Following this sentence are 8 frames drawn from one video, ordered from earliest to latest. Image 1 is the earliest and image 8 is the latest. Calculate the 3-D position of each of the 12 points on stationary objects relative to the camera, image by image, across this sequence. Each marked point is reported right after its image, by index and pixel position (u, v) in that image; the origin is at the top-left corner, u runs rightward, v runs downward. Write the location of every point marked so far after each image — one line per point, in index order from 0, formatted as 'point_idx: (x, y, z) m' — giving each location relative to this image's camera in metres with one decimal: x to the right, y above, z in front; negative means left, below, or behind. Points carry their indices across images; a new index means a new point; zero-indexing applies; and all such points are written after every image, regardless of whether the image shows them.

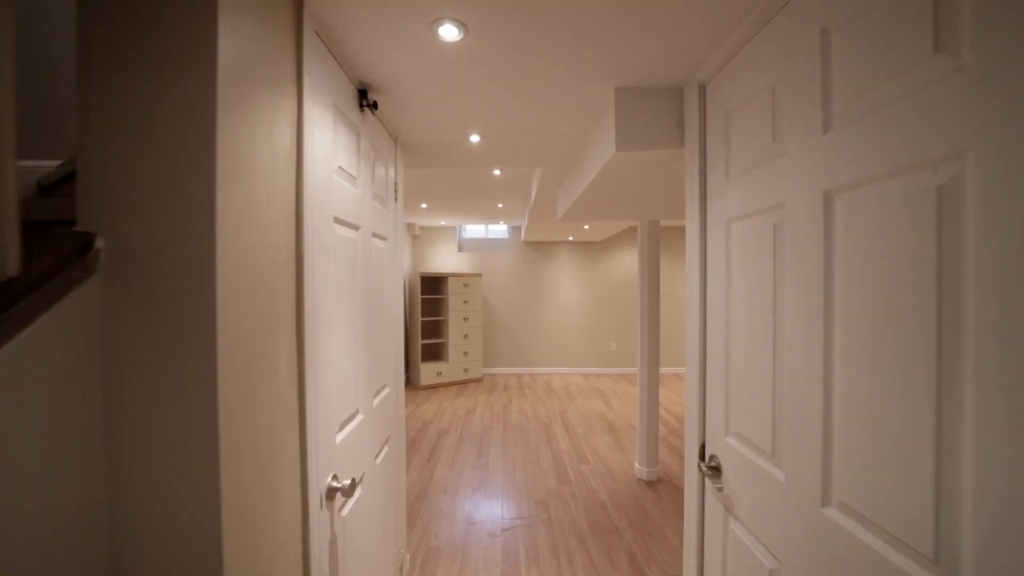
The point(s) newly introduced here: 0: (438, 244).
0: (-1.1, +0.6, +5.9) m
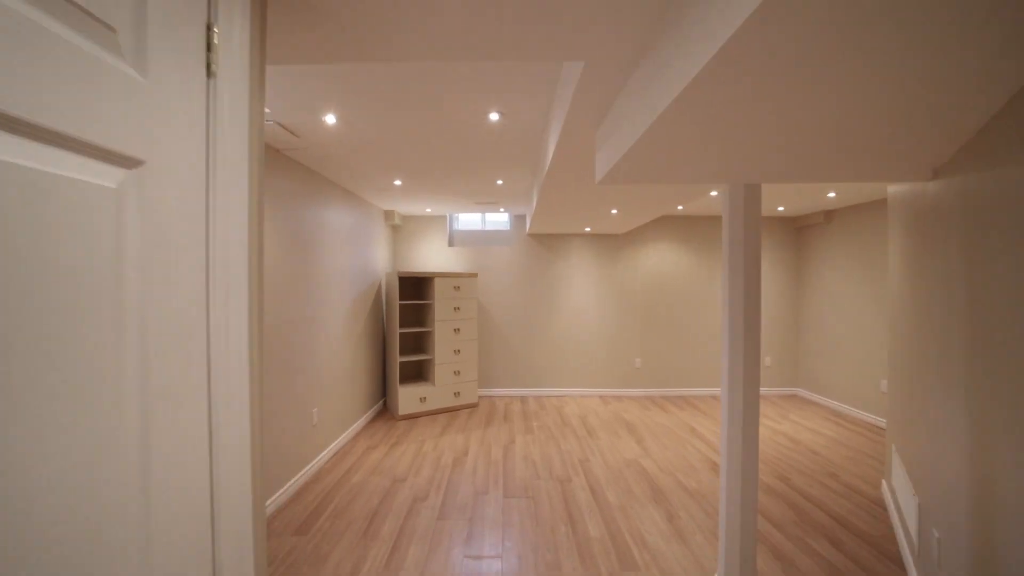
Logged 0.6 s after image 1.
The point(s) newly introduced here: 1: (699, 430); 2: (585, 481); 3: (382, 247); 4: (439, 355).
0: (-1.1, +0.6, +4.9) m
1: (+1.7, -1.3, +3.7) m
2: (+0.5, -1.3, +2.7) m
3: (-1.4, +0.5, +4.5) m
4: (-0.8, -0.7, +4.2) m
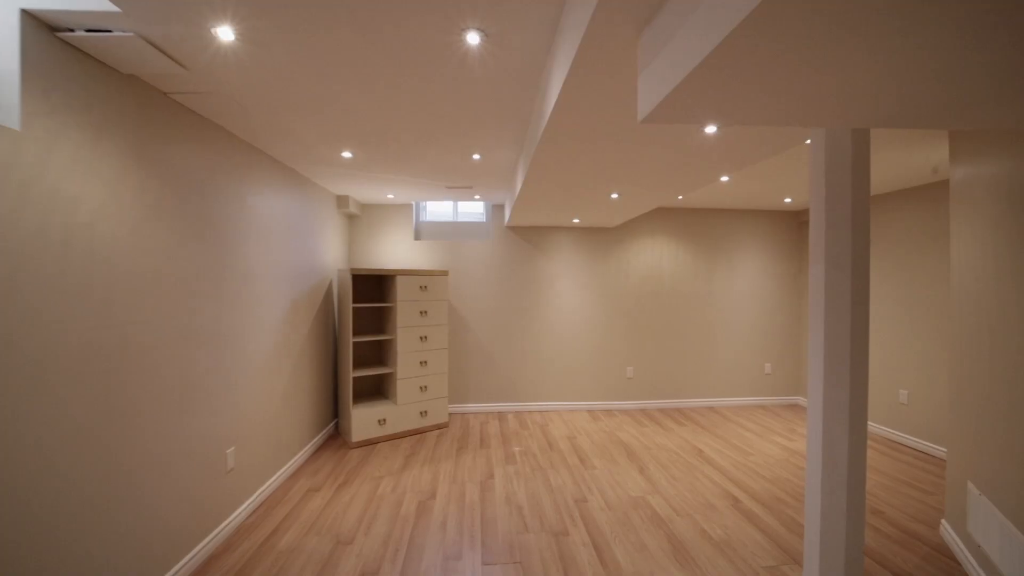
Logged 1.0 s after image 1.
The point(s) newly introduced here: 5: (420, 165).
0: (-1.3, +0.6, +4.2) m
1: (+1.5, -1.3, +3.2) m
2: (+0.4, -1.3, +2.2) m
3: (-1.6, +0.5, +3.8) m
4: (-1.0, -0.7, +3.5) m
5: (-0.7, +0.9, +3.0) m
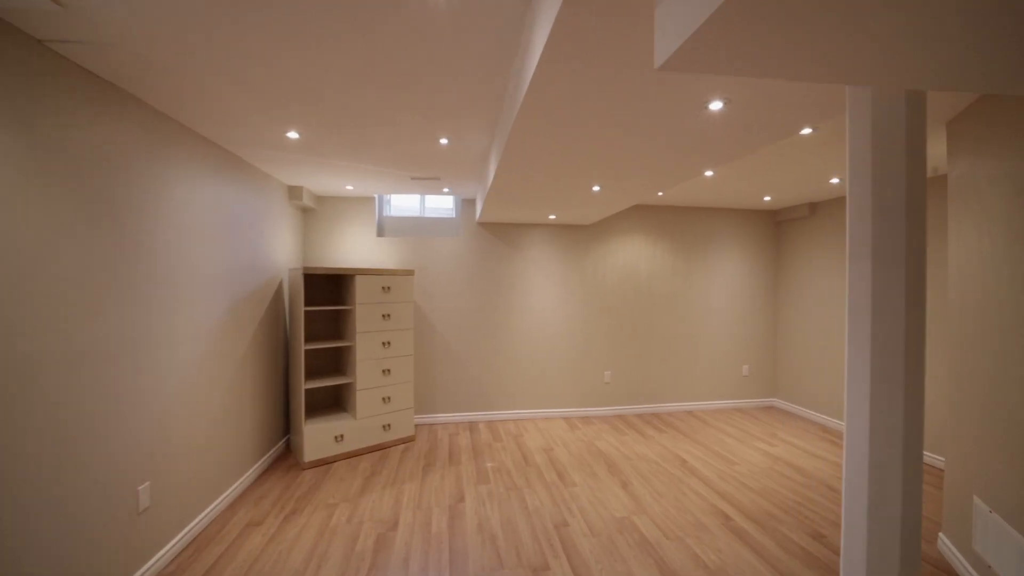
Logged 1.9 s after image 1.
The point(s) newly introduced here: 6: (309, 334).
0: (-1.6, +0.6, +3.8) m
1: (+1.3, -1.3, +3.0) m
2: (+0.3, -1.3, +1.9) m
3: (-1.9, +0.4, +3.4) m
4: (-1.2, -0.7, +3.2) m
5: (-0.9, +0.9, +2.7) m
6: (-1.7, -0.4, +3.5) m
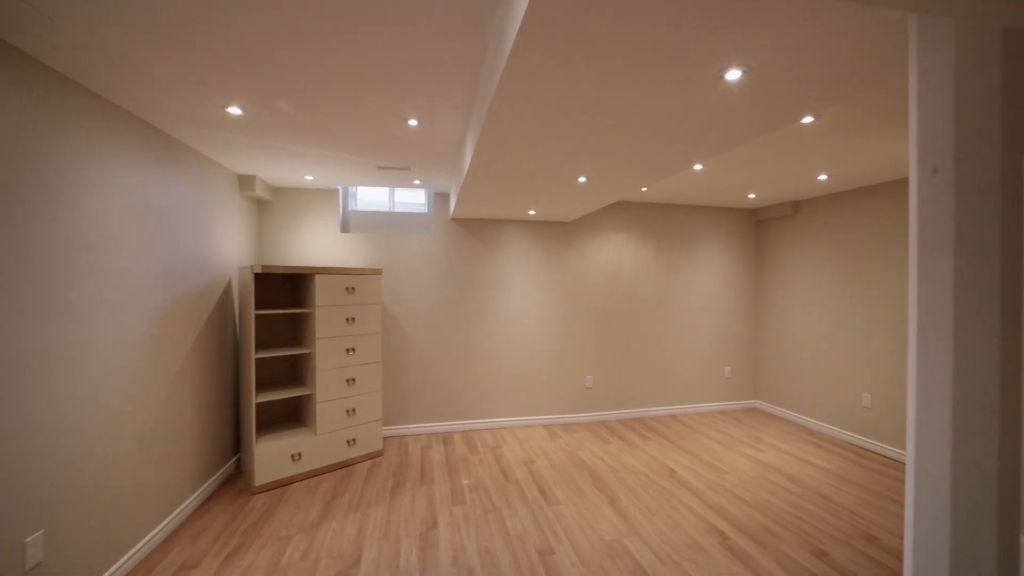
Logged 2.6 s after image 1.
0: (-1.8, +0.6, +3.5) m
1: (+1.1, -1.3, +2.8) m
2: (+0.2, -1.3, +1.7) m
3: (-2.1, +0.4, +3.0) m
4: (-1.3, -0.7, +2.9) m
5: (-1.0, +0.9, +2.4) m
6: (-1.9, -0.4, +3.1) m
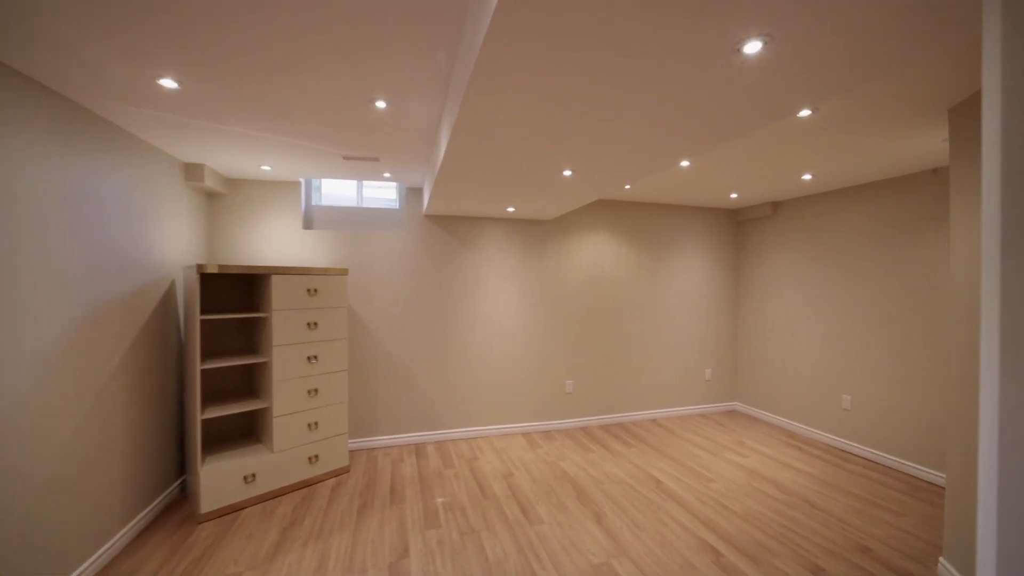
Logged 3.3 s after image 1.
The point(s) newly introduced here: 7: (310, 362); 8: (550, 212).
0: (-1.9, +0.6, +3.2) m
1: (+1.0, -1.3, +2.7) m
2: (+0.1, -1.3, +1.5) m
3: (-2.2, +0.4, +2.7) m
4: (-1.5, -0.7, +2.6) m
5: (-1.1, +0.9, +2.2) m
6: (-2.0, -0.4, +2.8) m
7: (-1.3, -0.5, +2.7) m
8: (+0.3, +0.6, +3.5) m
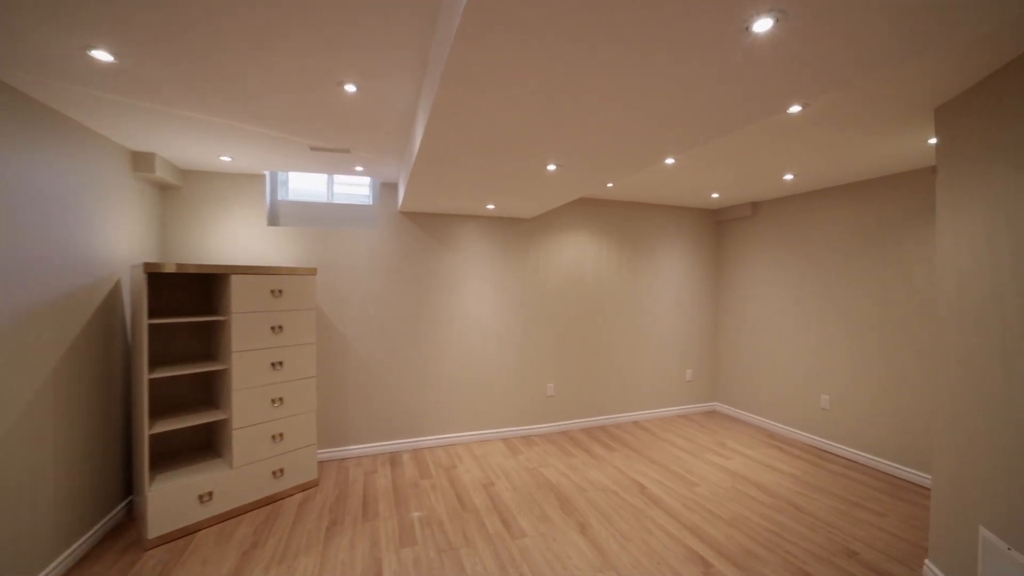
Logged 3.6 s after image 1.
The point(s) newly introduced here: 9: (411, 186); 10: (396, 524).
0: (-2.1, +0.6, +2.9) m
1: (+0.9, -1.3, +2.7) m
2: (+0.1, -1.3, +1.4) m
3: (-2.3, +0.4, +2.5) m
4: (-1.6, -0.7, +2.4) m
5: (-1.2, +0.9, +2.0) m
6: (-2.2, -0.4, +2.6) m
7: (-1.5, -0.5, +2.6) m
8: (+0.2, +0.6, +3.3) m
9: (-0.7, +0.7, +2.7) m
10: (-0.6, -1.3, +2.3) m
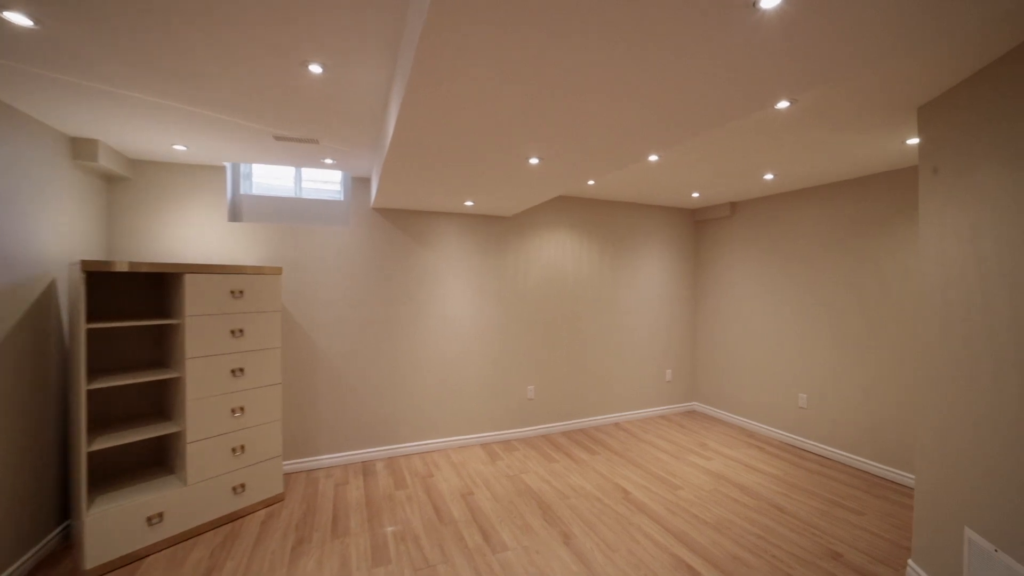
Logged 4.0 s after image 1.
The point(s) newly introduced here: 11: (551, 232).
0: (-2.2, +0.6, +2.7) m
1: (+0.8, -1.3, +2.6) m
2: (0.0, -1.3, +1.3) m
3: (-2.4, +0.4, +2.2) m
4: (-1.7, -0.7, +2.2) m
5: (-1.3, +0.9, +1.8) m
6: (-2.3, -0.4, +2.4) m
7: (-1.6, -0.5, +2.4) m
8: (0.0, +0.6, +3.2) m
9: (-0.8, +0.7, +2.6) m
10: (-0.7, -1.3, +2.1) m
11: (+0.4, +0.5, +3.7) m
